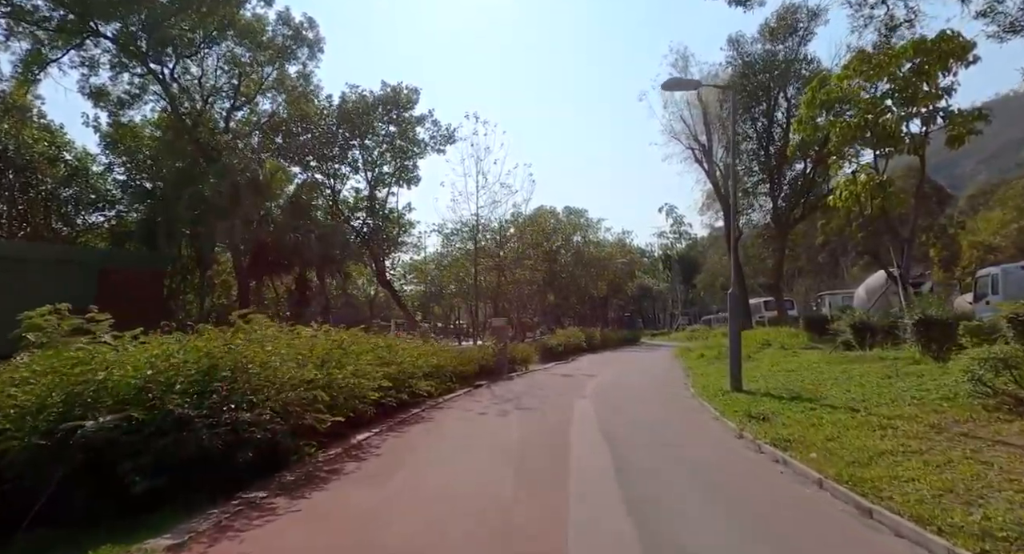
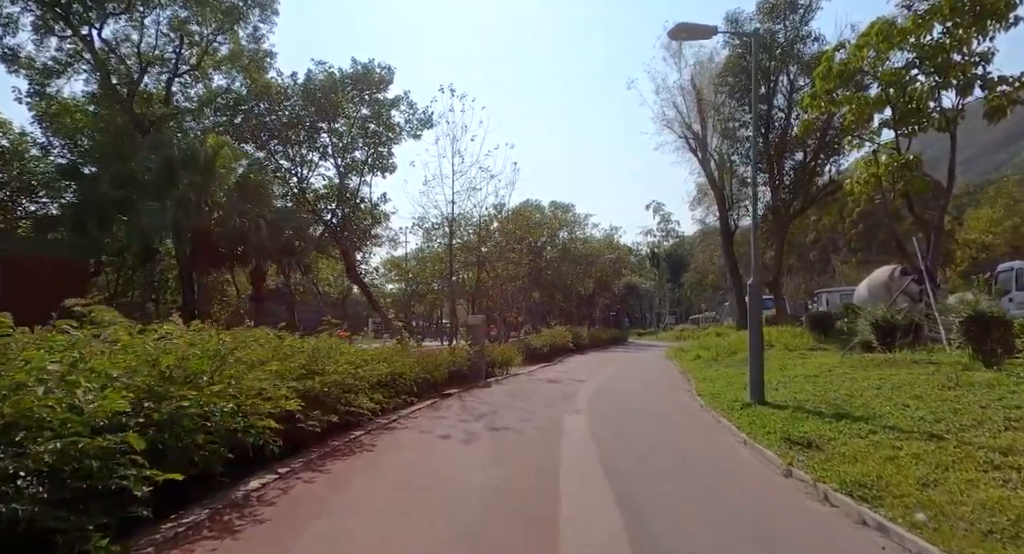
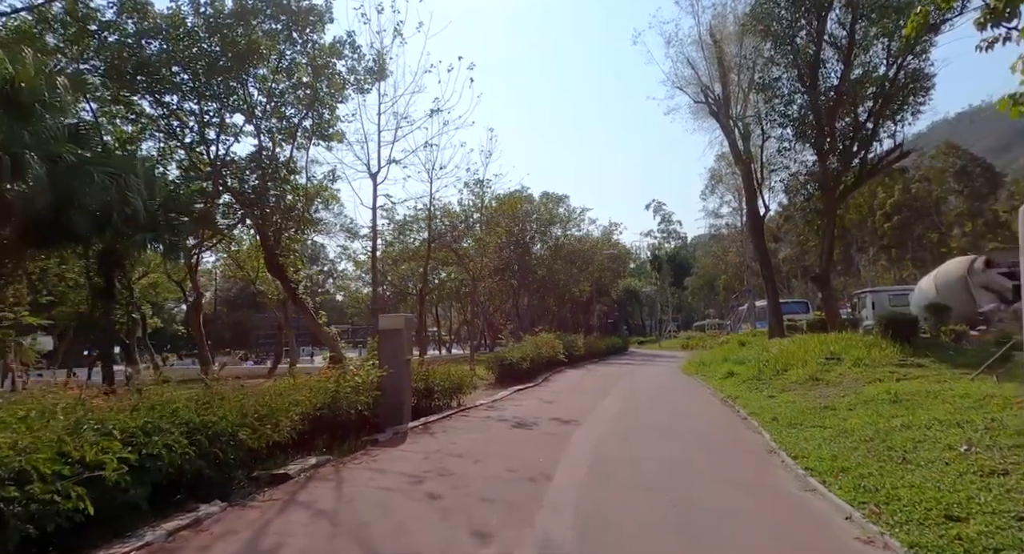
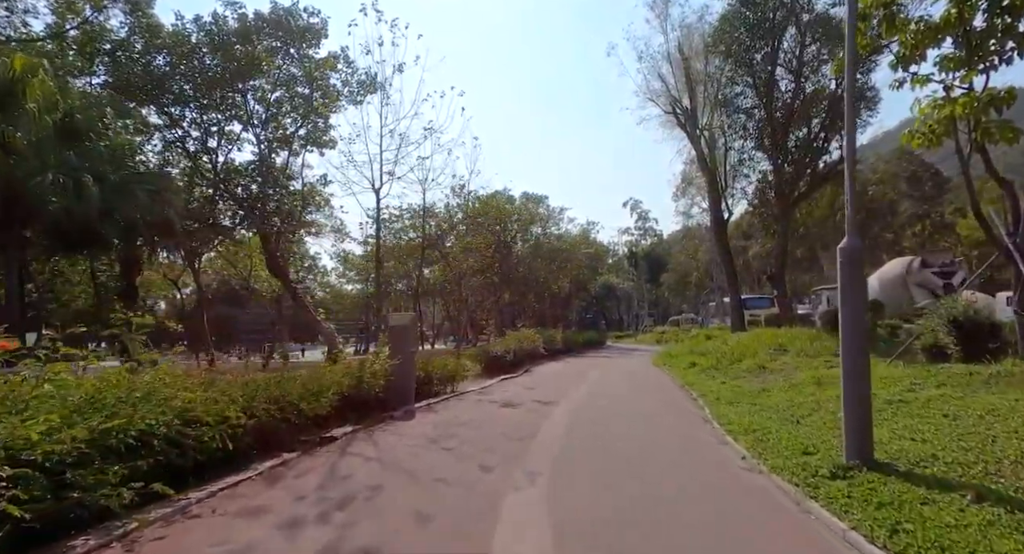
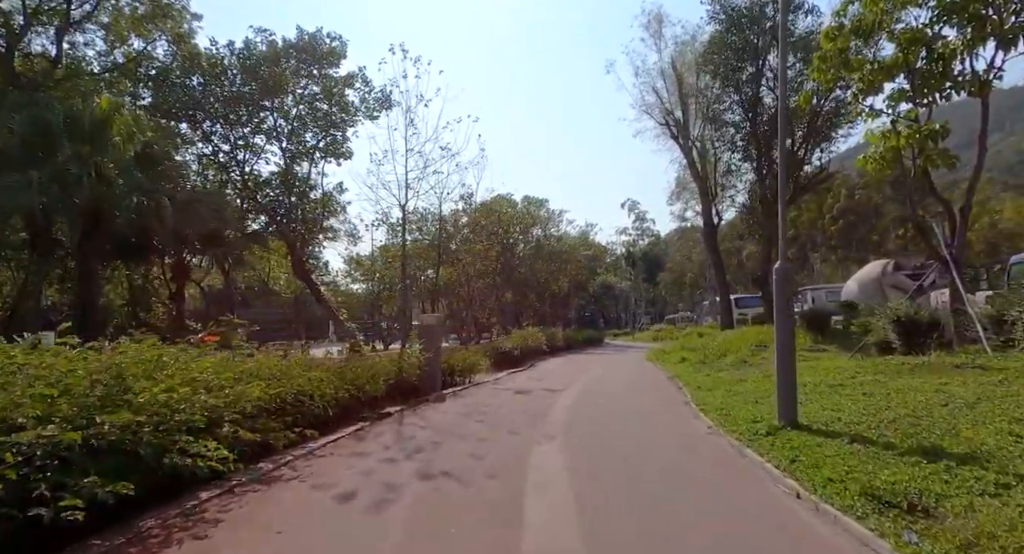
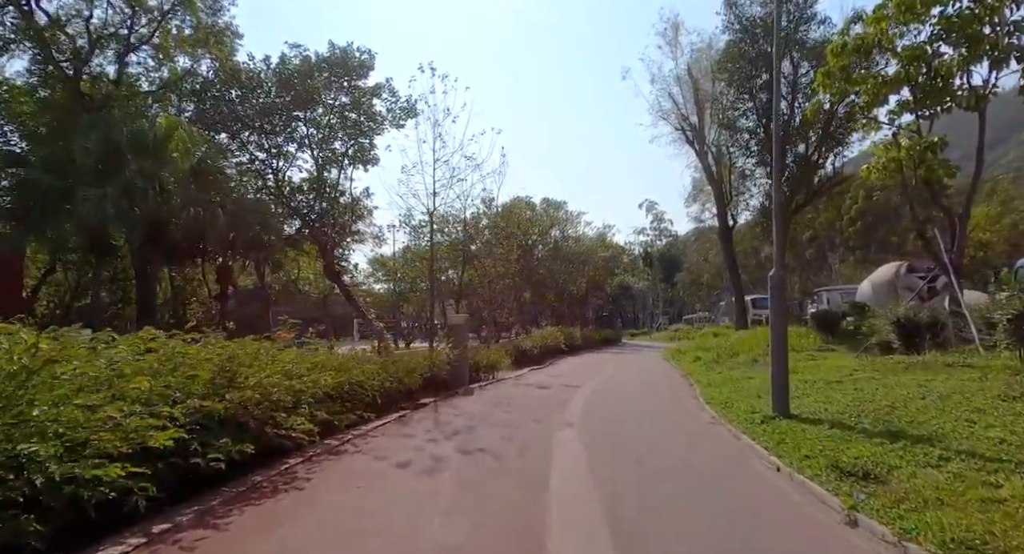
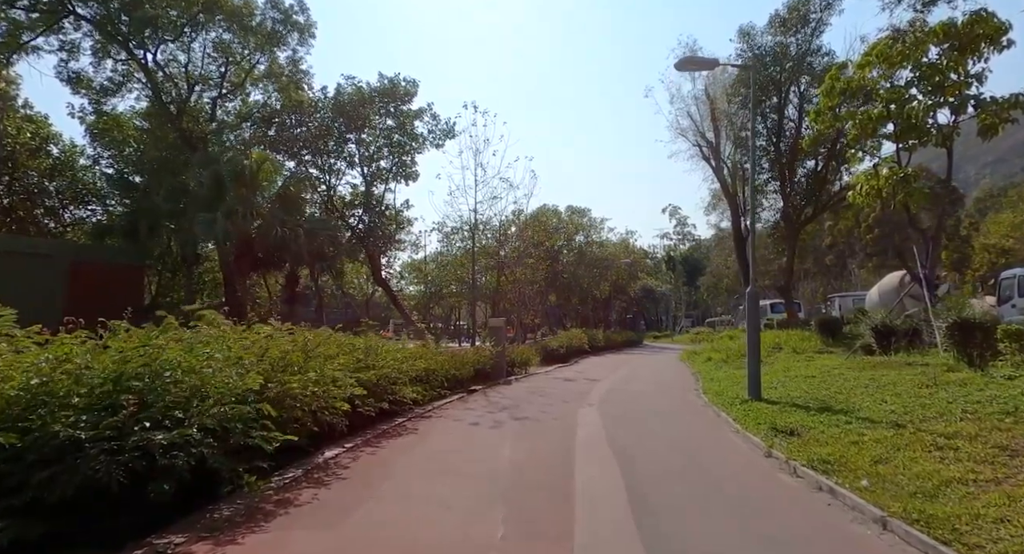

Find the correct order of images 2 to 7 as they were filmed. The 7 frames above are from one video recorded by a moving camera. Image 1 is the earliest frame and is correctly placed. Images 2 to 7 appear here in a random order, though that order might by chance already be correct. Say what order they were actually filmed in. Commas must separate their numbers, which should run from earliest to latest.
7, 2, 6, 5, 4, 3
